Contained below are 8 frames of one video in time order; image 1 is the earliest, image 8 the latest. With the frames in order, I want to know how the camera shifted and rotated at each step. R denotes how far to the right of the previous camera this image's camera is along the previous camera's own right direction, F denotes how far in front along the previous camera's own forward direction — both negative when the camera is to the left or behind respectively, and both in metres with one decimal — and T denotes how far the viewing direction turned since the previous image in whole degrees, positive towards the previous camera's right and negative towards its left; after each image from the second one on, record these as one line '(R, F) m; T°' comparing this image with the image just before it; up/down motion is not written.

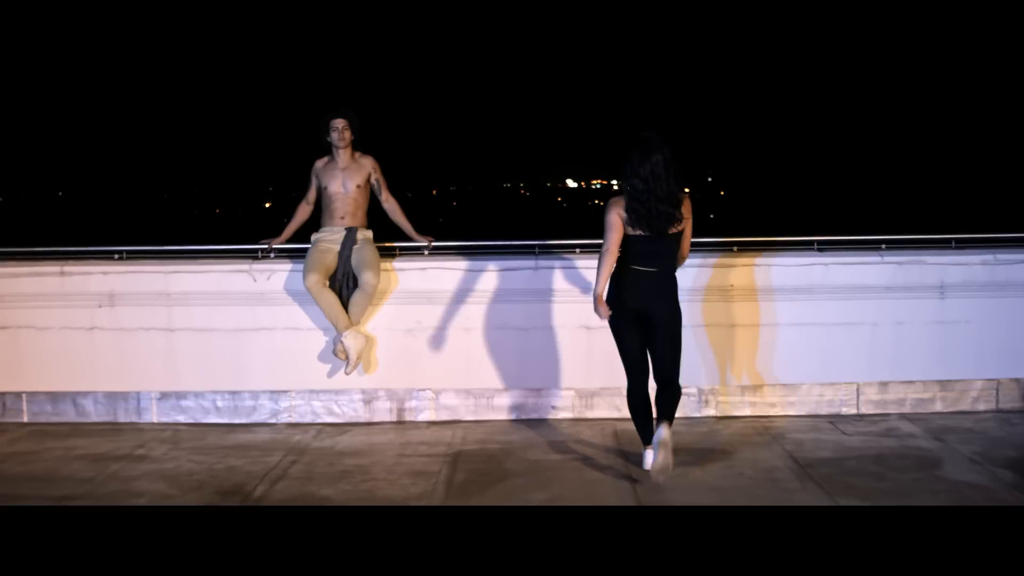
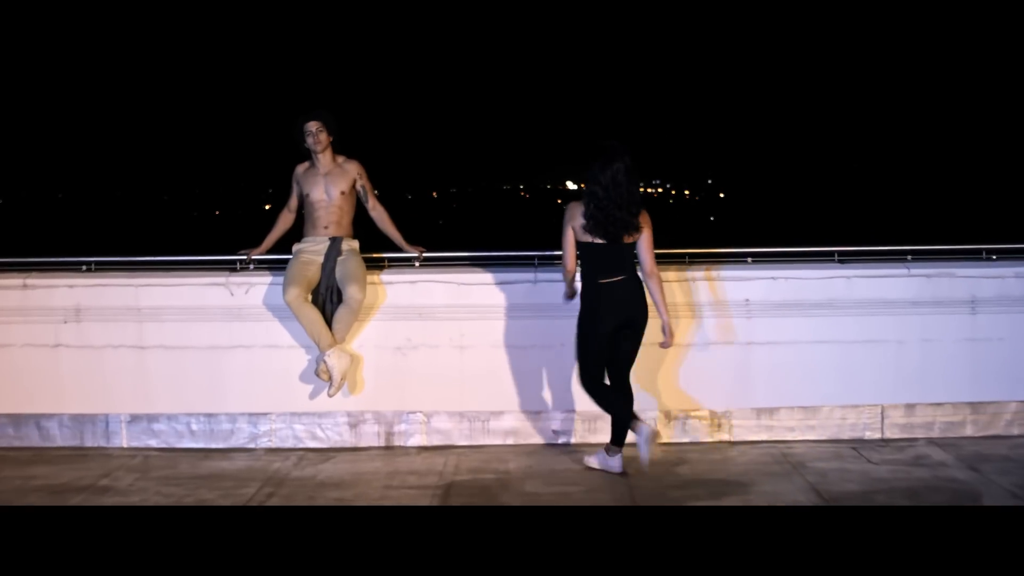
(0.0, +0.4) m; 0°
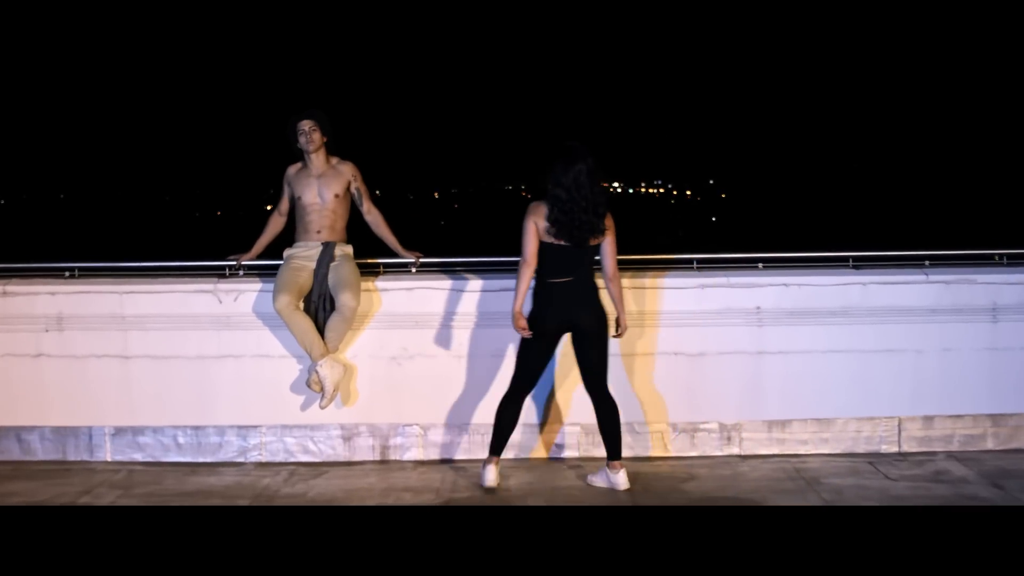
(0.0, +0.2) m; 0°
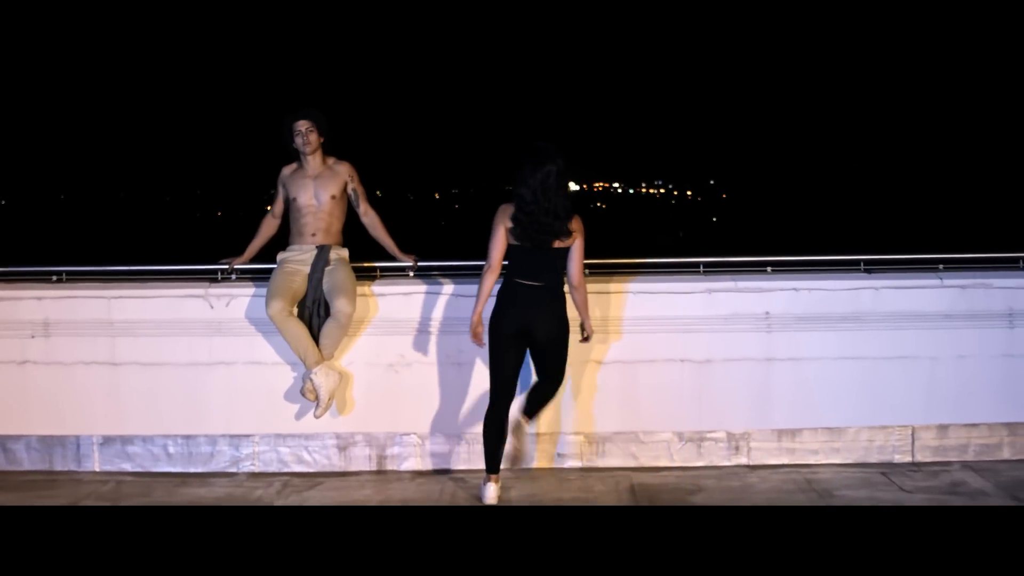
(0.0, +0.2) m; 0°
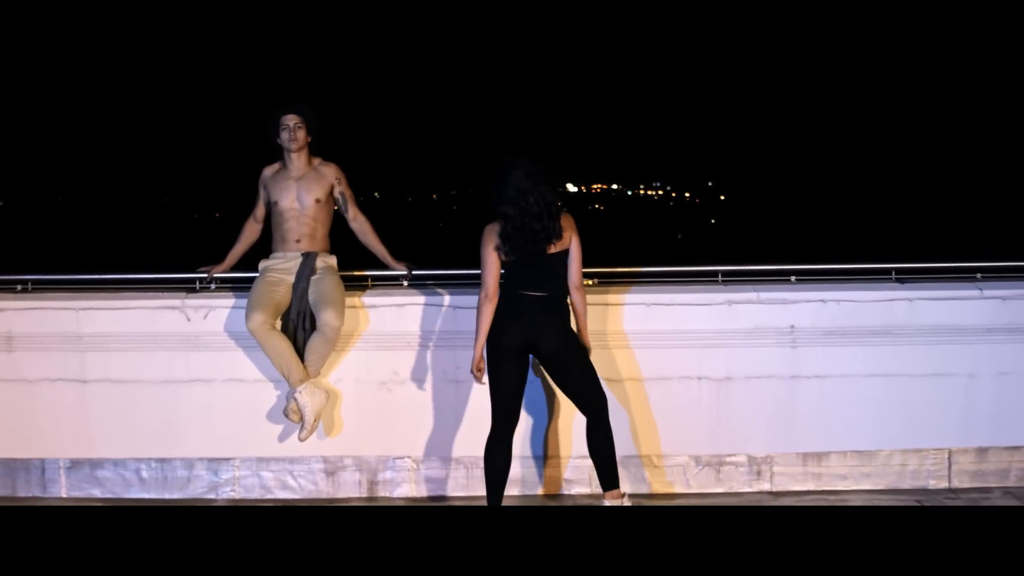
(0.0, +0.4) m; 0°
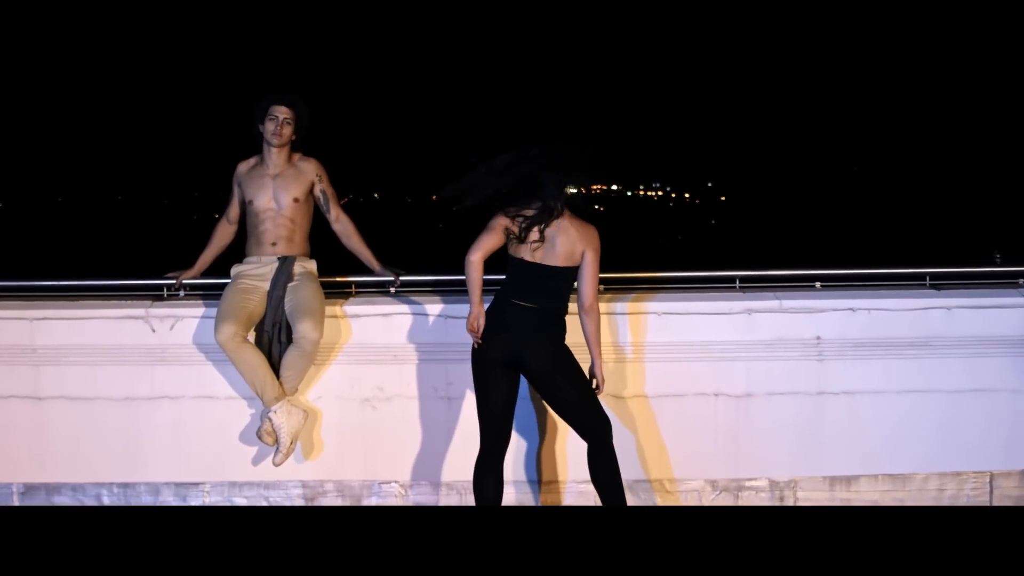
(0.0, +0.4) m; 0°
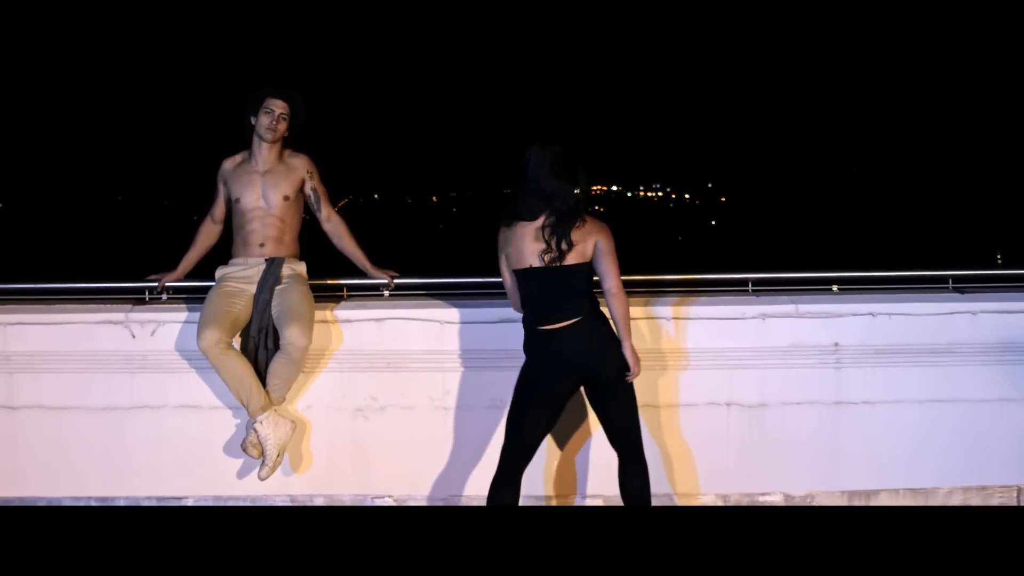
(0.0, +0.2) m; 0°
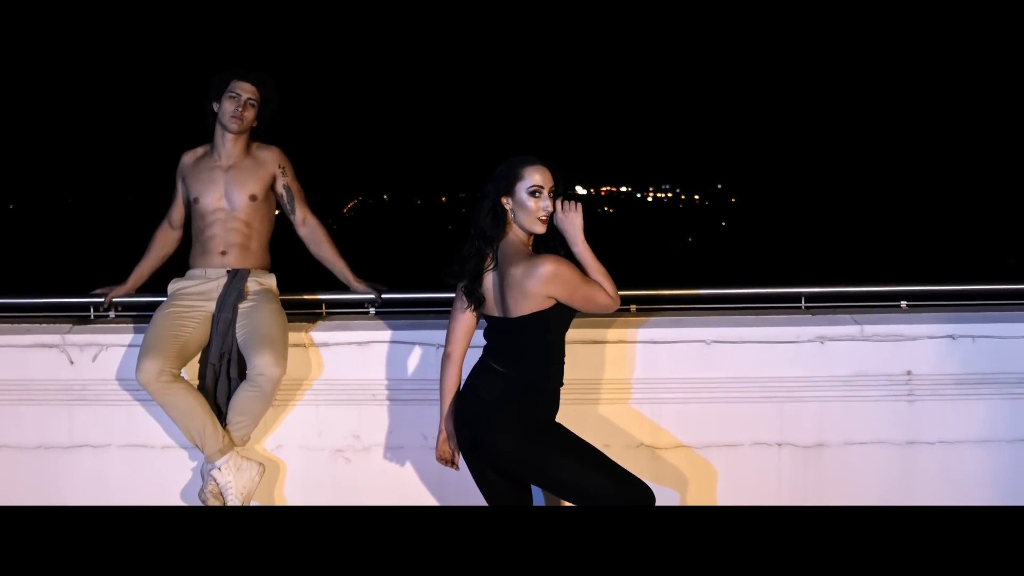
(0.0, +0.6) m; -1°
